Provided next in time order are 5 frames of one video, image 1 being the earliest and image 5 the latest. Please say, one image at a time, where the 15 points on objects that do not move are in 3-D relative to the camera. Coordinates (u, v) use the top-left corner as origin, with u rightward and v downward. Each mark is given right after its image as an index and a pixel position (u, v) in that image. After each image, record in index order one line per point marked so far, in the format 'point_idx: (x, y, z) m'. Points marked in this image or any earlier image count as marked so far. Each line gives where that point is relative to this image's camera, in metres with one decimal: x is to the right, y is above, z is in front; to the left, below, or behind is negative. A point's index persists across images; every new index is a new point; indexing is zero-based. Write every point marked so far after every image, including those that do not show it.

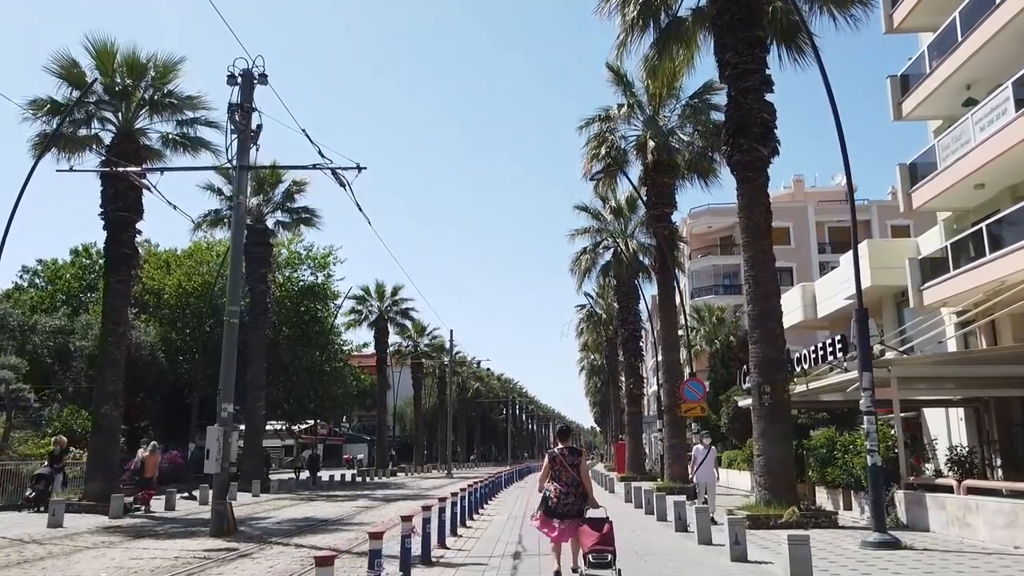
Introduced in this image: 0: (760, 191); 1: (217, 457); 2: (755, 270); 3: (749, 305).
0: (+4.9, +1.9, +16.6) m
1: (-5.2, -3.0, +15.1) m
2: (+4.7, +0.4, +16.4) m
3: (+4.6, -0.3, +16.3) m
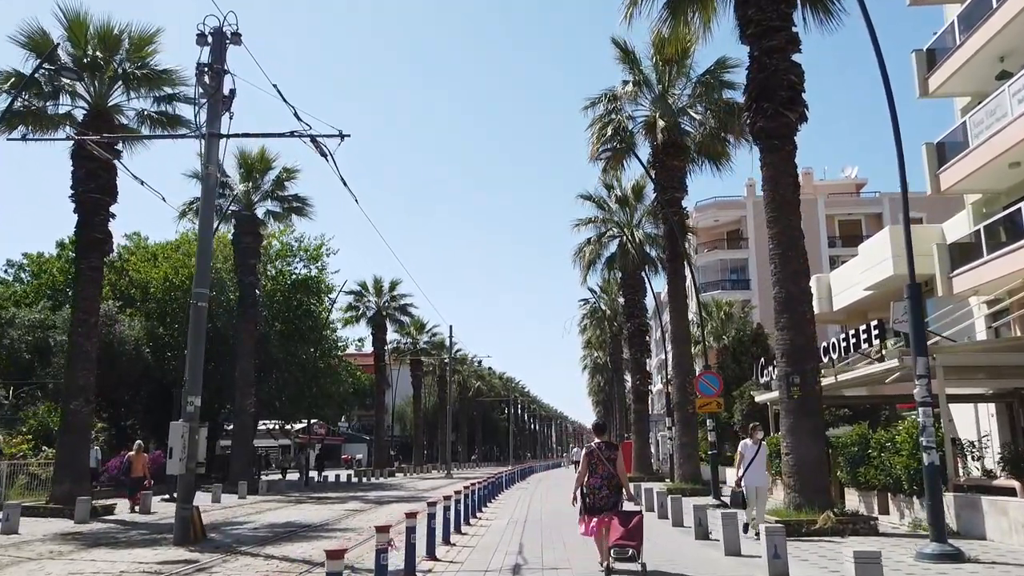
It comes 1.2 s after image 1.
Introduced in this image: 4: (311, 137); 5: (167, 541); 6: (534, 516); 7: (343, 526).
0: (+4.8, +2.2, +15.0) m
1: (-5.2, -2.7, +13.5) m
2: (+4.7, +0.7, +14.7) m
3: (+4.6, 0.0, +14.7) m
4: (-3.5, +2.6, +14.7) m
5: (-5.7, -4.2, +14.1) m
6: (+0.5, -5.3, +19.9) m
7: (-3.3, -4.7, +16.9) m
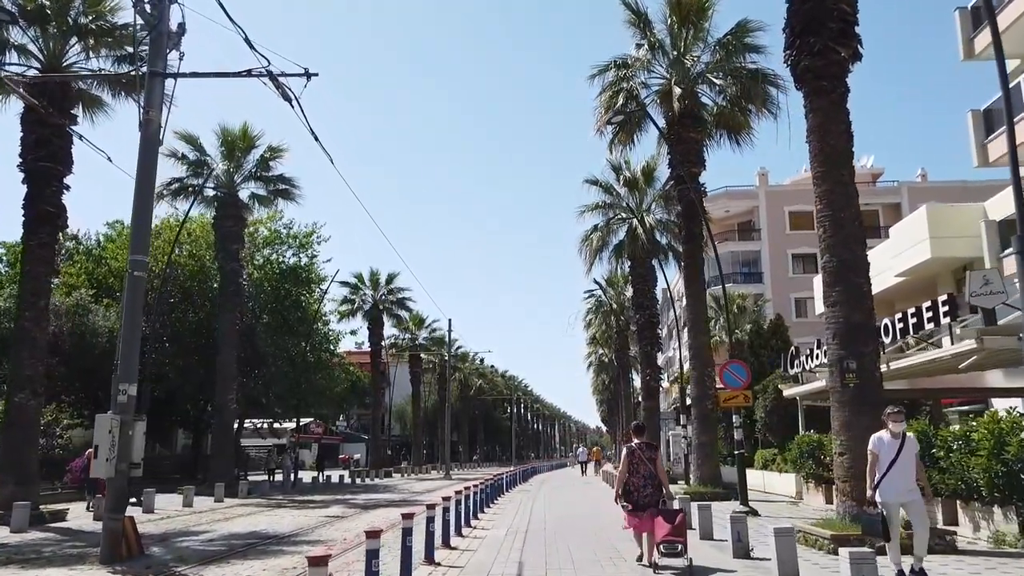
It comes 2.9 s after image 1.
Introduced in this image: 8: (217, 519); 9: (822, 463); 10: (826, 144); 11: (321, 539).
0: (+4.8, +2.7, +12.6) m
1: (-5.2, -2.2, +11.1) m
2: (+4.6, +1.2, +12.4) m
3: (+4.5, +0.5, +12.3) m
4: (-3.5, +3.1, +12.4) m
5: (-5.7, -3.7, +11.8) m
6: (+0.5, -4.9, +17.5) m
7: (-3.4, -4.3, +14.6) m
8: (-6.5, -5.1, +18.7) m
9: (+6.9, -3.9, +19.0) m
10: (+4.6, +2.1, +12.6) m
11: (-3.2, -4.2, +14.0) m
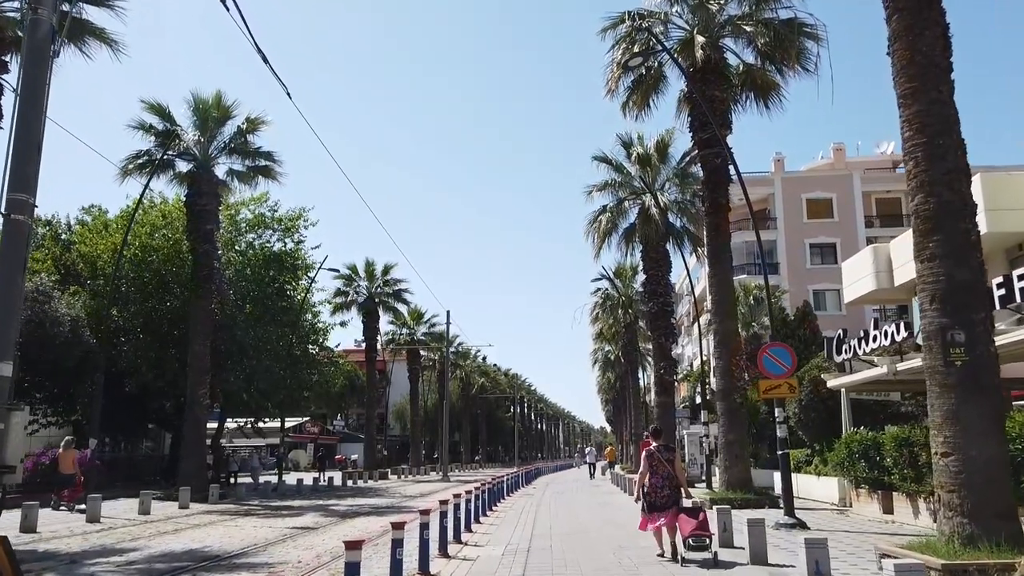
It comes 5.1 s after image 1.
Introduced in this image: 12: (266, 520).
0: (+4.8, +3.2, +9.7) m
1: (-5.3, -1.6, +8.3) m
2: (+4.6, +1.7, +9.5) m
3: (+4.5, +1.0, +9.5) m
4: (-3.5, +3.6, +9.6) m
5: (-5.7, -3.2, +8.9) m
6: (+0.5, -4.3, +14.7) m
7: (-3.4, -3.7, +11.7) m
8: (-6.5, -4.5, +15.9) m
9: (+6.9, -3.4, +16.1) m
10: (+4.6, +2.7, +9.7) m
11: (-3.2, -3.6, +11.2) m
12: (-5.3, -5.0, +18.5) m
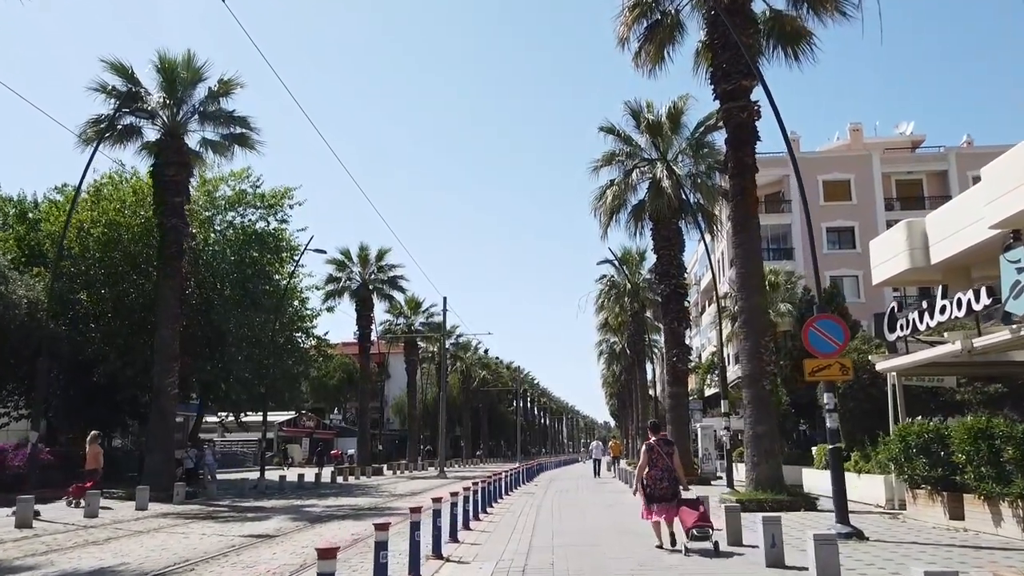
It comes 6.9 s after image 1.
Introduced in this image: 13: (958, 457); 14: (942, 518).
0: (+4.7, +3.8, +7.1) m
1: (-5.4, -1.1, +5.8) m
2: (+4.5, +2.3, +6.9) m
3: (+4.4, +1.6, +6.9) m
4: (-3.6, +4.2, +7.0) m
5: (-5.9, -2.6, +6.4) m
6: (+0.4, -3.8, +12.1) m
7: (-3.5, -3.2, +9.2) m
8: (-6.6, -4.0, +13.4) m
9: (+6.9, -2.8, +13.6) m
10: (+4.5, +3.2, +7.1) m
11: (-3.3, -3.1, +8.7) m
12: (-5.4, -4.4, +16.0) m
13: (+6.7, -2.5, +12.9) m
14: (+6.7, -3.6, +13.4) m
